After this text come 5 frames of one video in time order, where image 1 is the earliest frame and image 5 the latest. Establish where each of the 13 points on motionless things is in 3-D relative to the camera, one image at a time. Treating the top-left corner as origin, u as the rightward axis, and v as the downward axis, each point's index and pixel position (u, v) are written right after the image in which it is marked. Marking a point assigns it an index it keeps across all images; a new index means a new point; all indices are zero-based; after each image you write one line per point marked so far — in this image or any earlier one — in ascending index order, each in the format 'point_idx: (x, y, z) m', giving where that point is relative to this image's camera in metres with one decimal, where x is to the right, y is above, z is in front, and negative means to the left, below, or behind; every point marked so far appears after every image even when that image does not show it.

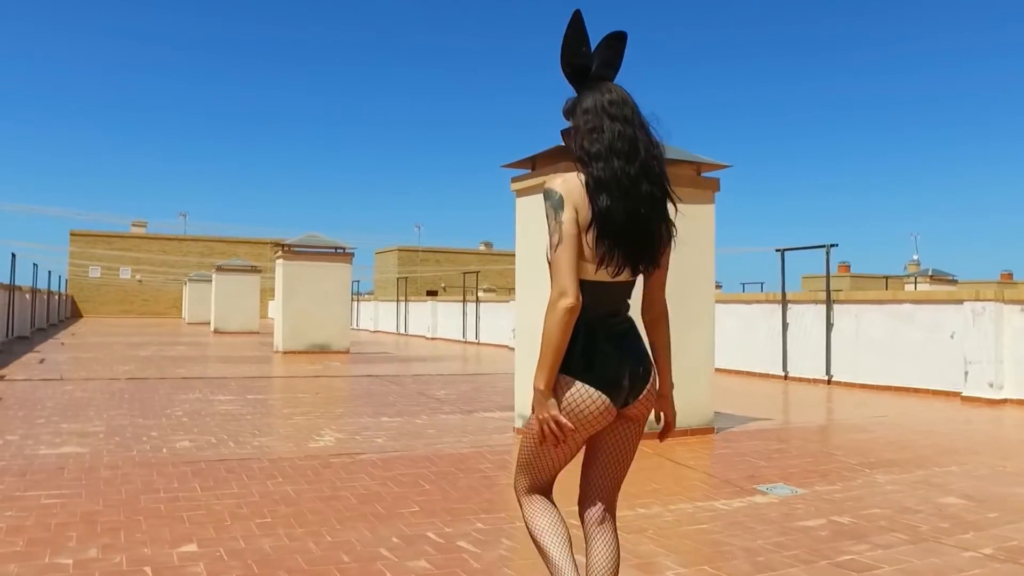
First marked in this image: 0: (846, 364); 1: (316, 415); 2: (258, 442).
0: (+5.3, -1.2, +13.0) m
1: (-2.1, -1.4, +8.9) m
2: (-2.1, -1.3, +6.9) m
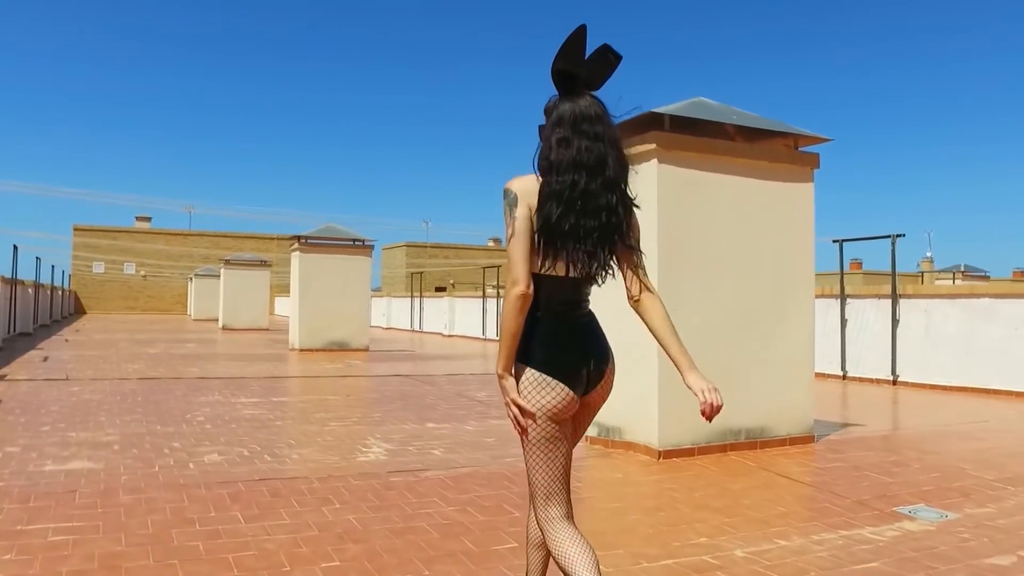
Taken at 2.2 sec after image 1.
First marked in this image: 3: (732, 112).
0: (+5.9, -1.1, +12.0) m
1: (-1.5, -1.3, +7.9) m
2: (-1.5, -1.2, +6.0) m
3: (+1.8, +1.4, +6.7) m
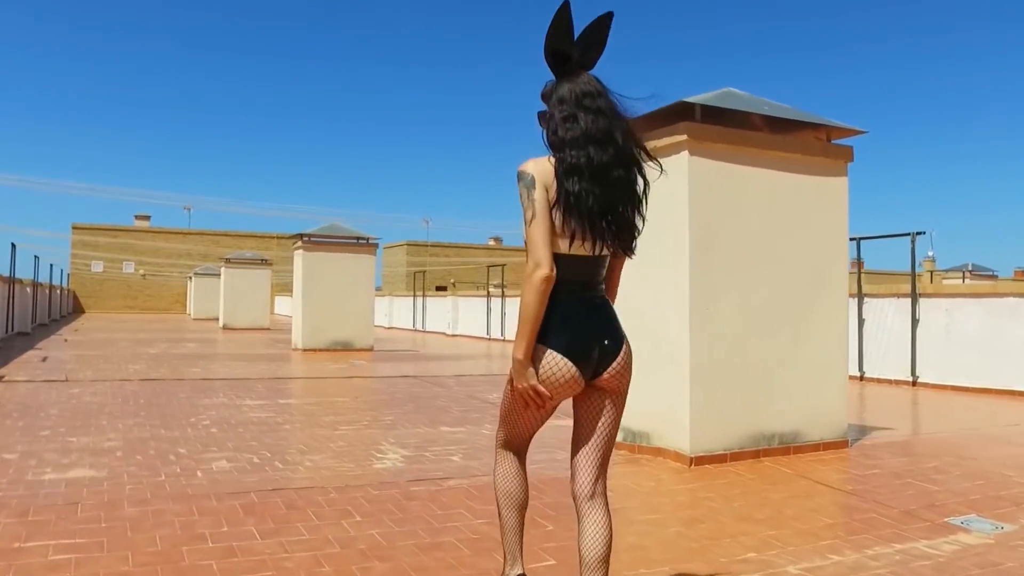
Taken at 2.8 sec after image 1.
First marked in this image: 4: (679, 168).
0: (+6.0, -1.1, +11.8) m
1: (-1.4, -1.3, +7.6) m
2: (-1.4, -1.2, +5.7) m
3: (+2.0, +1.5, +6.4) m
4: (+1.2, +0.9, +5.9) m
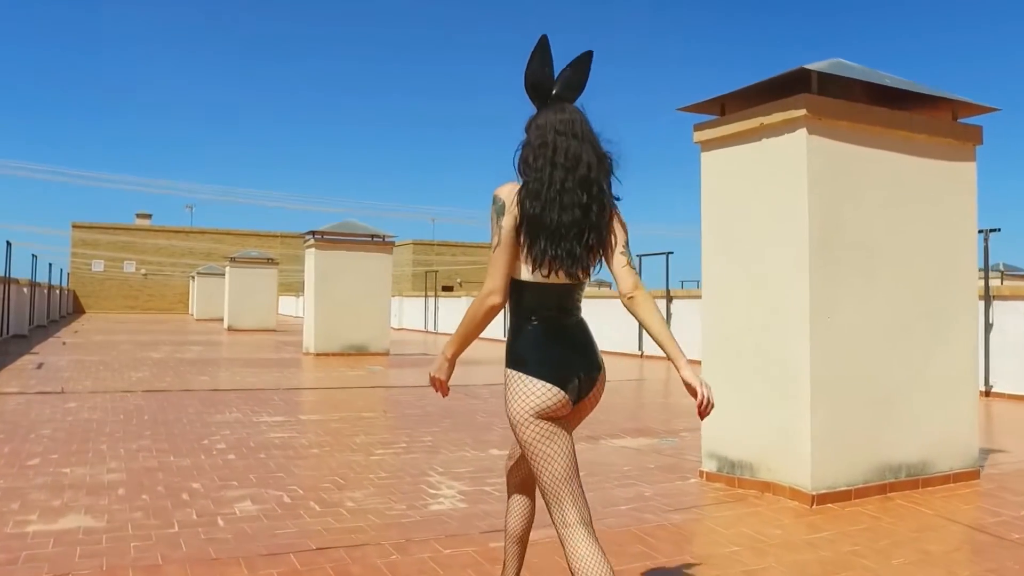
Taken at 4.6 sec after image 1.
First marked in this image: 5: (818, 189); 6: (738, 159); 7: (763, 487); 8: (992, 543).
0: (+6.5, -1.1, +10.8) m
1: (-0.9, -1.3, +6.6) m
2: (-0.9, -1.2, +4.7) m
3: (+2.5, +1.4, +5.4) m
4: (+1.7, +0.8, +4.9) m
5: (+1.8, +0.6, +4.9) m
6: (+1.5, +0.8, +5.3) m
7: (+1.5, -1.2, +5.1) m
8: (+2.5, -1.3, +4.3) m
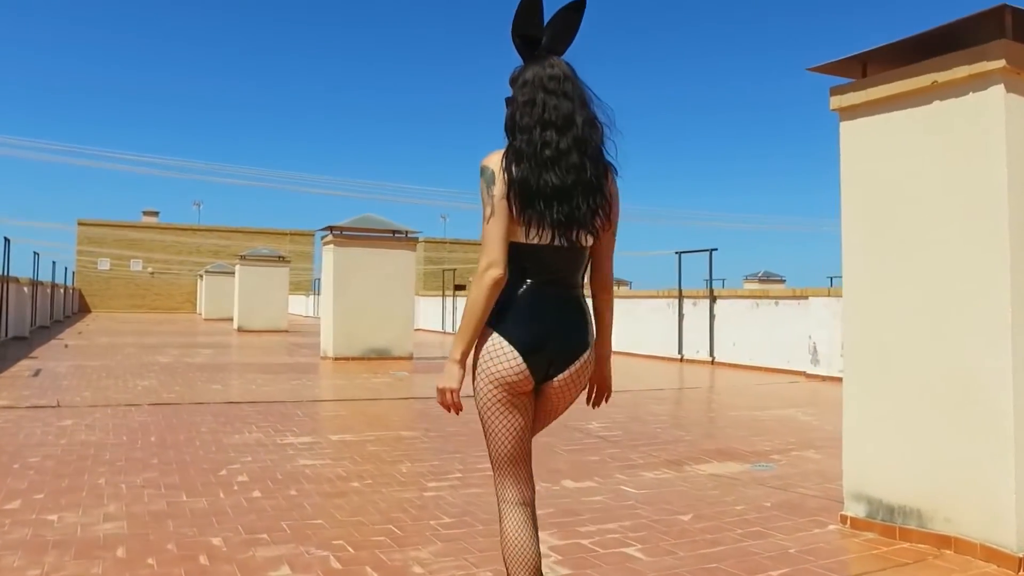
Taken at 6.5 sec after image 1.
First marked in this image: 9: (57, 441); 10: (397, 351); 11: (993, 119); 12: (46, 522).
0: (+7.1, -1.1, +9.6) m
1: (-0.3, -1.3, +5.5) m
2: (-0.4, -1.2, +3.6) m
3: (+3.0, +1.4, +4.3) m
4: (+2.2, +0.8, +3.8) m
5: (+2.3, +0.6, +3.8) m
6: (+2.0, +0.8, +4.2) m
7: (+2.1, -1.2, +4.0) m
8: (+3.0, -1.3, +3.2) m
9: (-3.5, -1.2, +6.3) m
10: (-2.3, -1.2, +16.1) m
11: (+2.2, +0.8, +3.8) m
12: (-2.3, -1.2, +4.1) m
